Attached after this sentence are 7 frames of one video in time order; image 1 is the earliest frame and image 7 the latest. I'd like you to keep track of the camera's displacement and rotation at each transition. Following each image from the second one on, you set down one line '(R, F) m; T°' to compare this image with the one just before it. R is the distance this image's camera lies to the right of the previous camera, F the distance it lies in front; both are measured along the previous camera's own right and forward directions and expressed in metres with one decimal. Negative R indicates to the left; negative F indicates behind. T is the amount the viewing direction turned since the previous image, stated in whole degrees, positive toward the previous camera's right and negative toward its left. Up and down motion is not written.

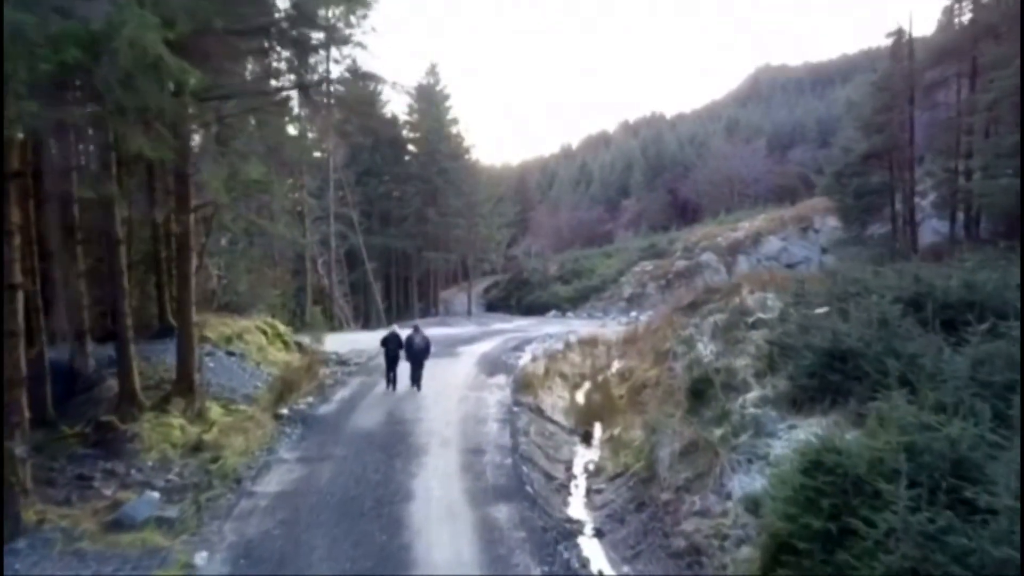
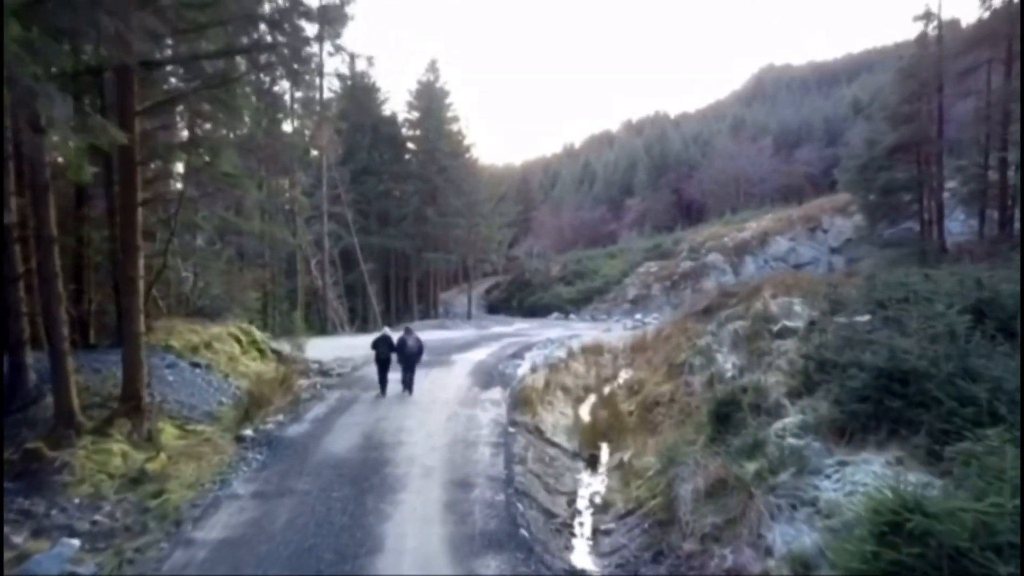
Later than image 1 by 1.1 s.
(+0.2, +1.9) m; 0°
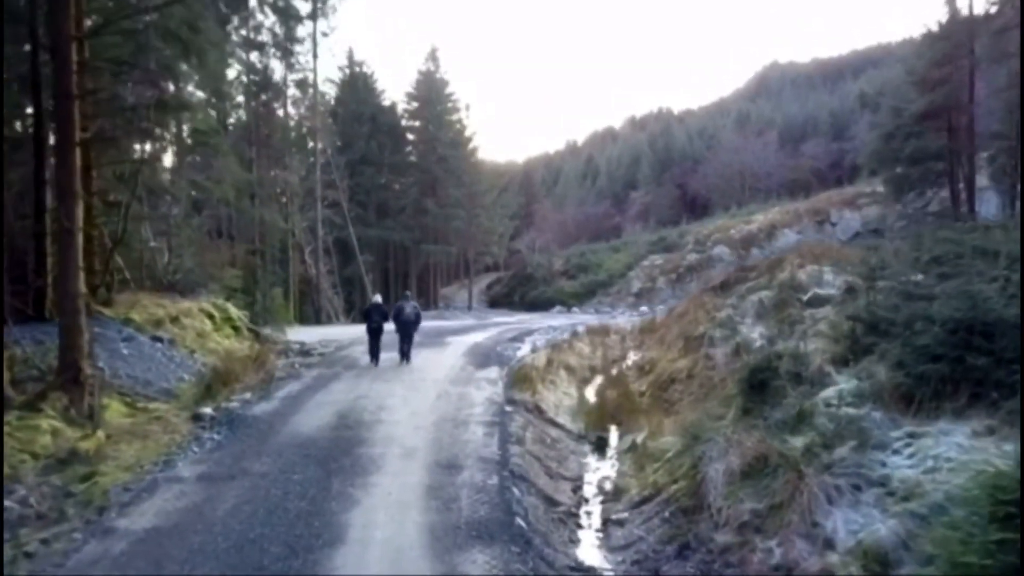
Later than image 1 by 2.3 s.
(+0.1, +1.8) m; 0°
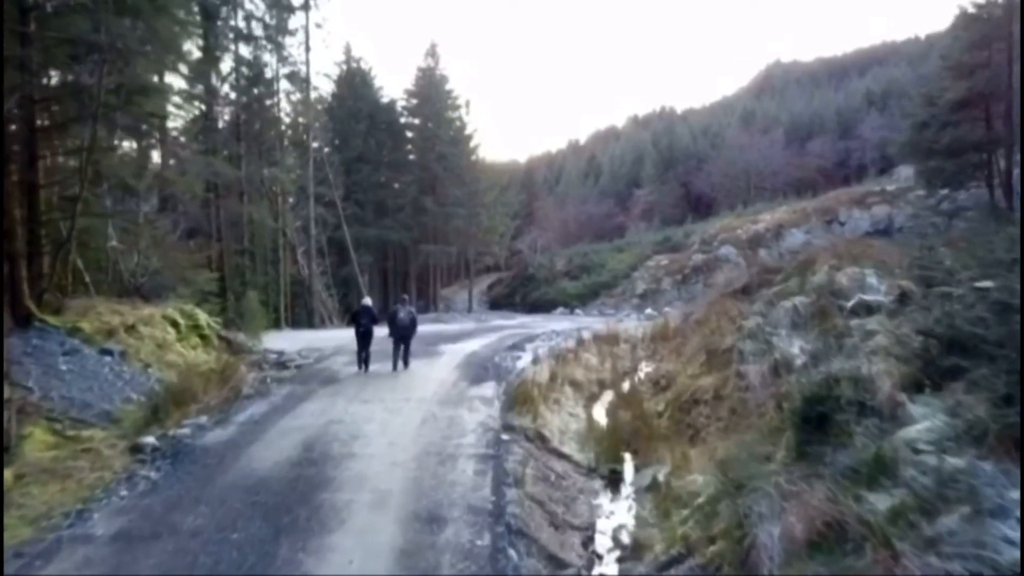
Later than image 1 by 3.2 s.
(+0.1, +1.9) m; 0°
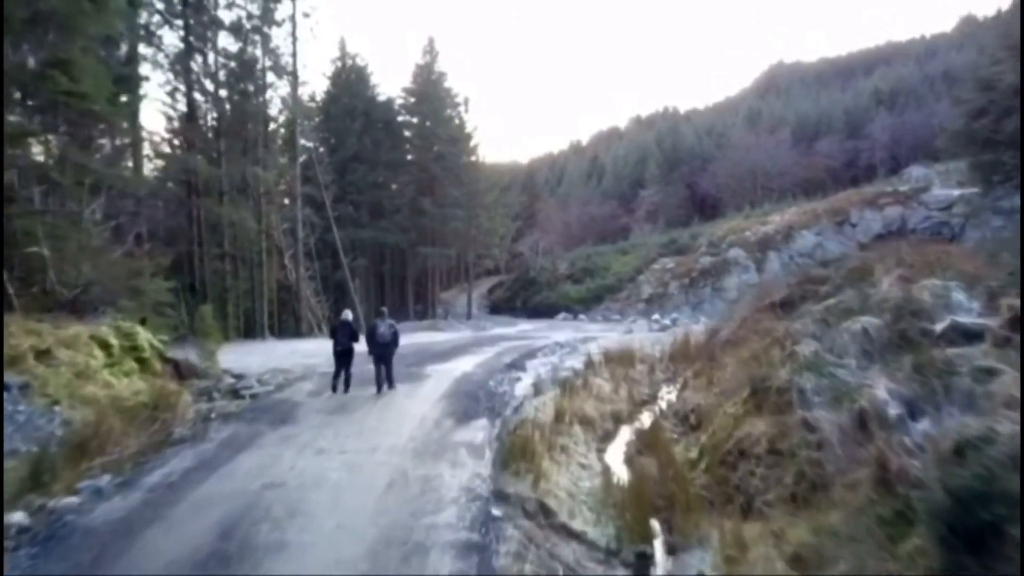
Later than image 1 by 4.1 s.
(+0.1, +2.7) m; 0°
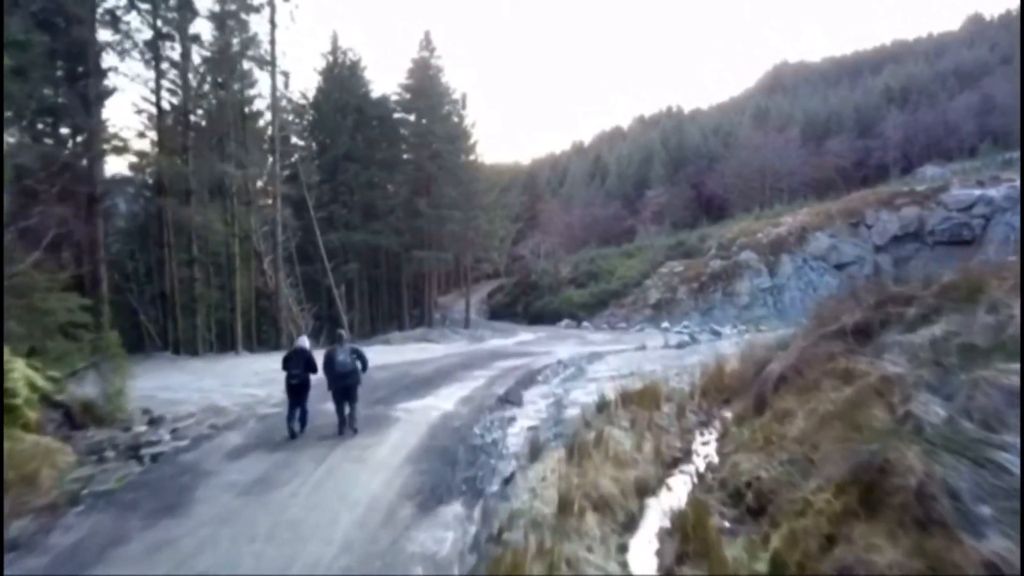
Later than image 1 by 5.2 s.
(+0.2, +3.5) m; 0°
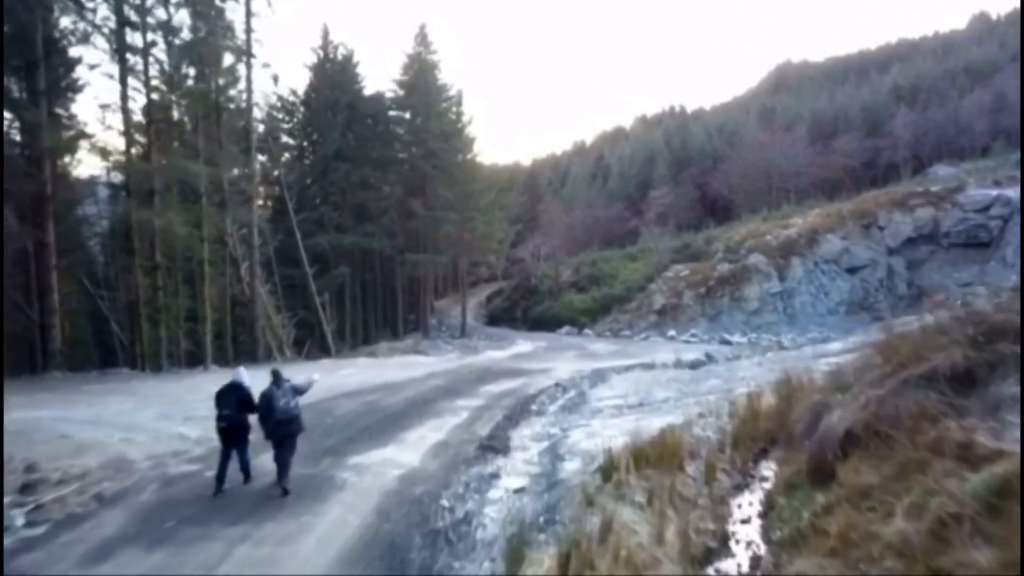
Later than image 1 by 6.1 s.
(+0.3, +2.9) m; 0°
